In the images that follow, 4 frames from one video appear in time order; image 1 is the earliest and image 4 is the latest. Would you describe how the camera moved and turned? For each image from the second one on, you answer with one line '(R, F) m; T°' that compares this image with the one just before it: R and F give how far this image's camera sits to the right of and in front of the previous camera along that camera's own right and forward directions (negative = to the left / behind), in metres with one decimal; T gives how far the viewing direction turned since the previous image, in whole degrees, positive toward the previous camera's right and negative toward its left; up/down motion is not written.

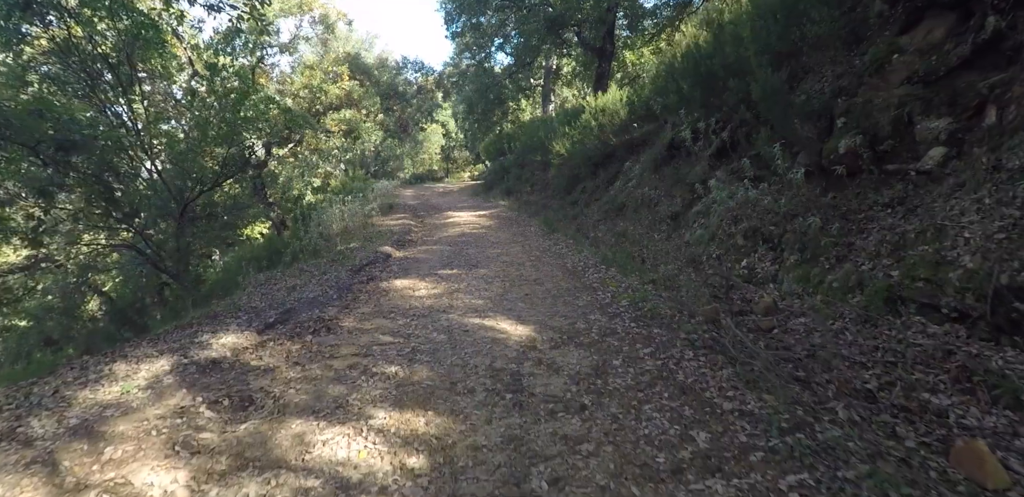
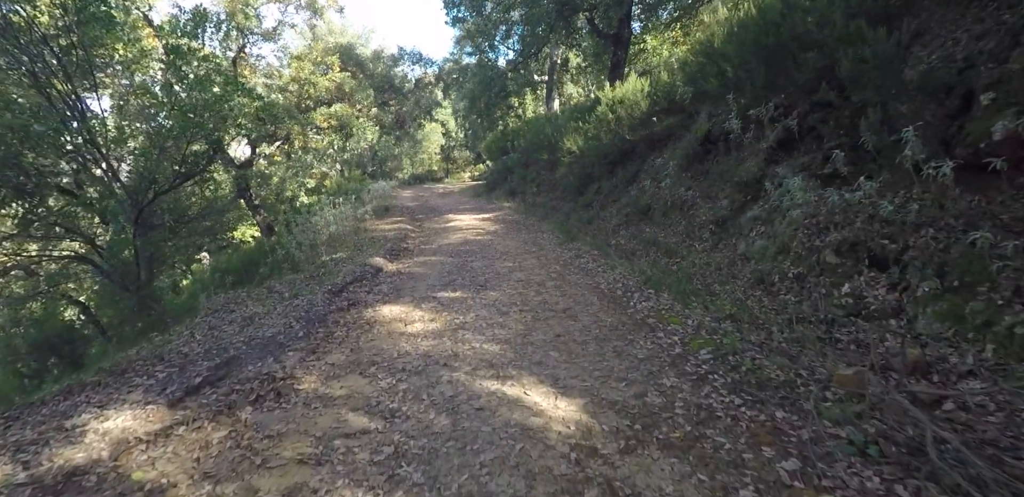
(-0.3, +1.9) m; 0°
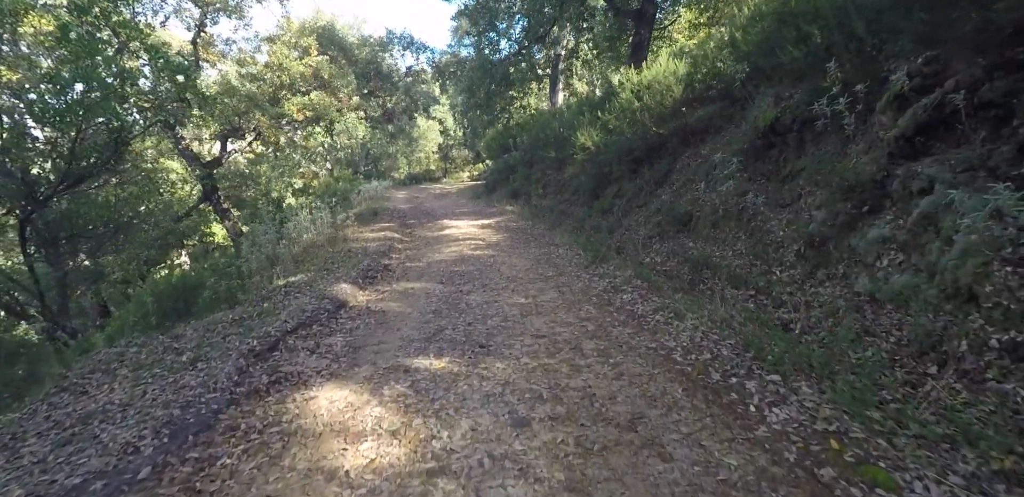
(-0.2, +2.7) m; 0°
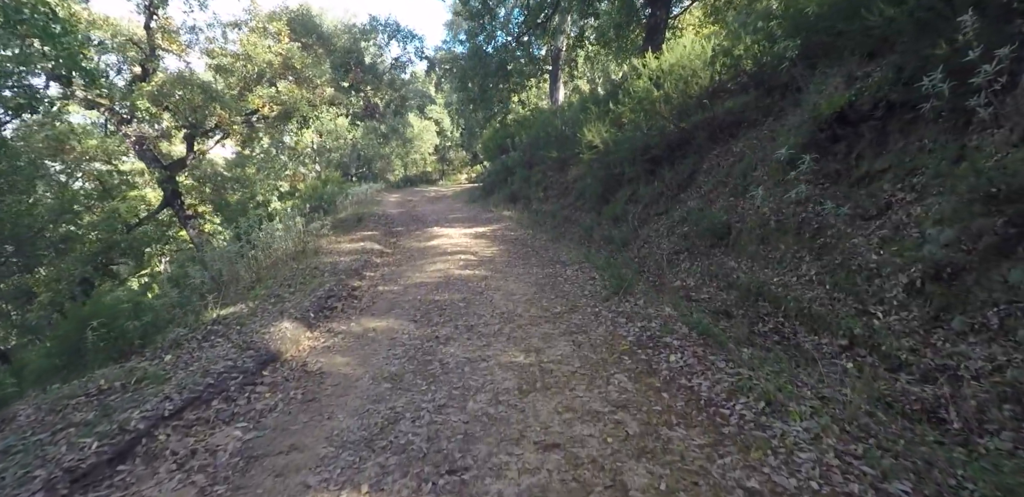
(+0.1, +2.1) m; 0°
